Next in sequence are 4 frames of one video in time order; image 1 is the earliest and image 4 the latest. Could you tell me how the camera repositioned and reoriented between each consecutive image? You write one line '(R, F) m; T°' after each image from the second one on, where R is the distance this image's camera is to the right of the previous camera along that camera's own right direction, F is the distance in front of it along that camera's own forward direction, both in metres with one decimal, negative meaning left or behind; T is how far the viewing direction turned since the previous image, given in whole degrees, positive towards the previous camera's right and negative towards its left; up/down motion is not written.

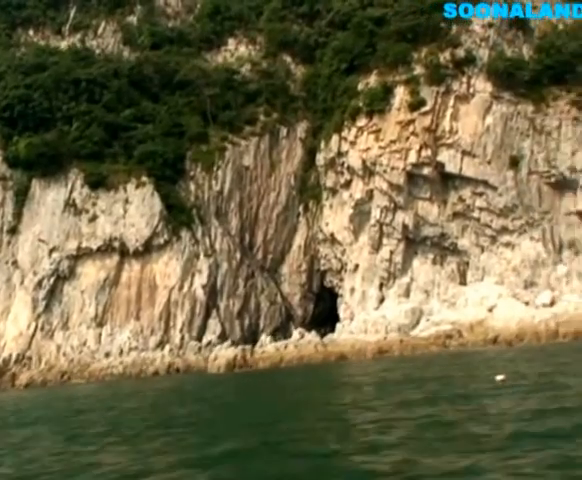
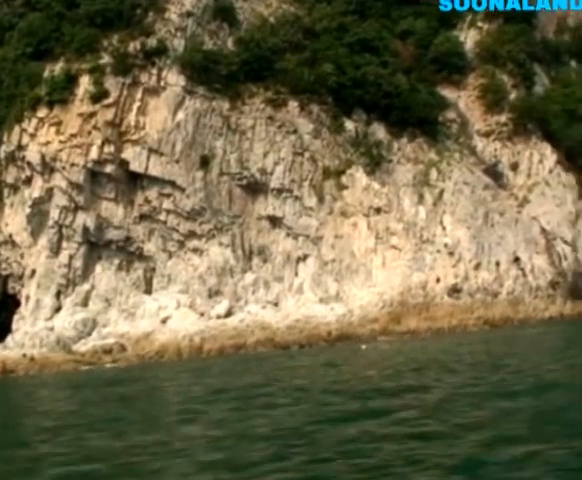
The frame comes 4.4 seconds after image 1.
(+7.9, +2.3) m; +9°
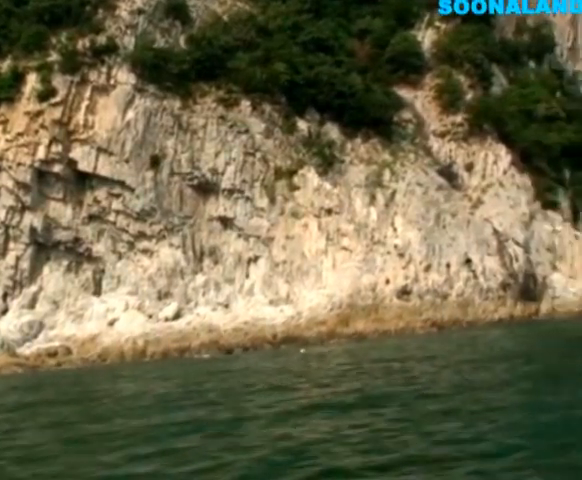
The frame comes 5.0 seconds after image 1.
(+1.1, +0.4) m; +1°
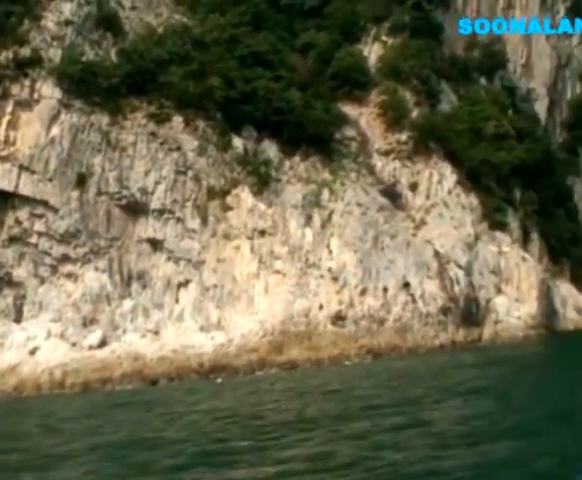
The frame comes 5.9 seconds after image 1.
(+1.6, +1.6) m; +2°
